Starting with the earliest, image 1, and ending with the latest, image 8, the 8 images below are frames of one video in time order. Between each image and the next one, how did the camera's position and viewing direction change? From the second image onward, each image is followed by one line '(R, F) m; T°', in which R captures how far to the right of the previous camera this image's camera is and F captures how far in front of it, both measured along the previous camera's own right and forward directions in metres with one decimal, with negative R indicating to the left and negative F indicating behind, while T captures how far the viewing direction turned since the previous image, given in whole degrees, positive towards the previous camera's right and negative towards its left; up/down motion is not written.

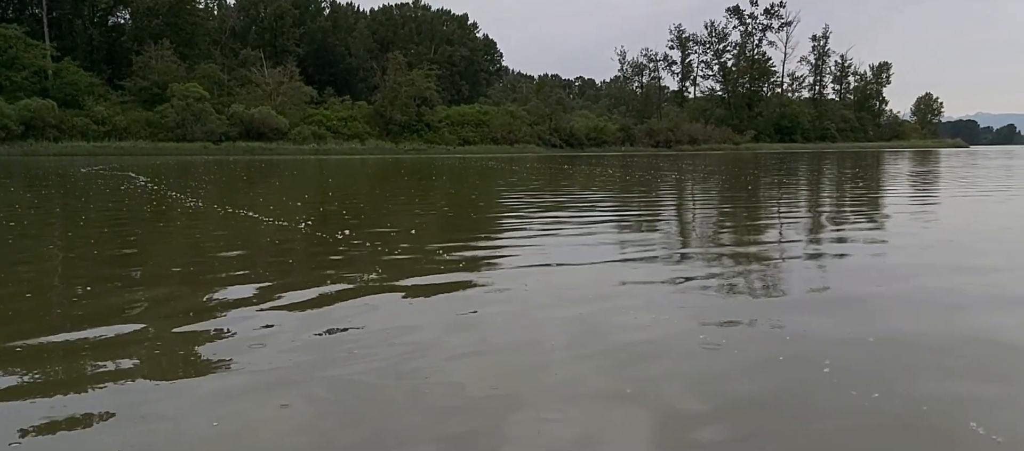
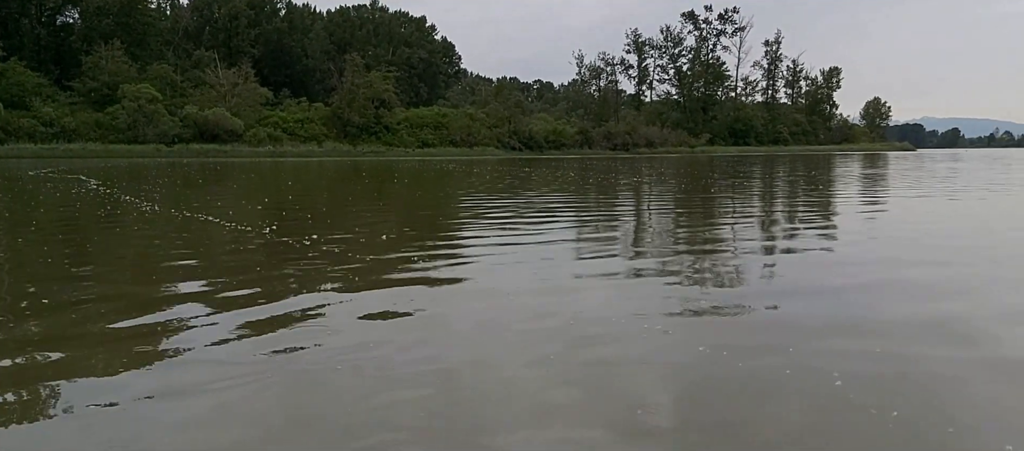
(0.0, -0.1) m; +3°
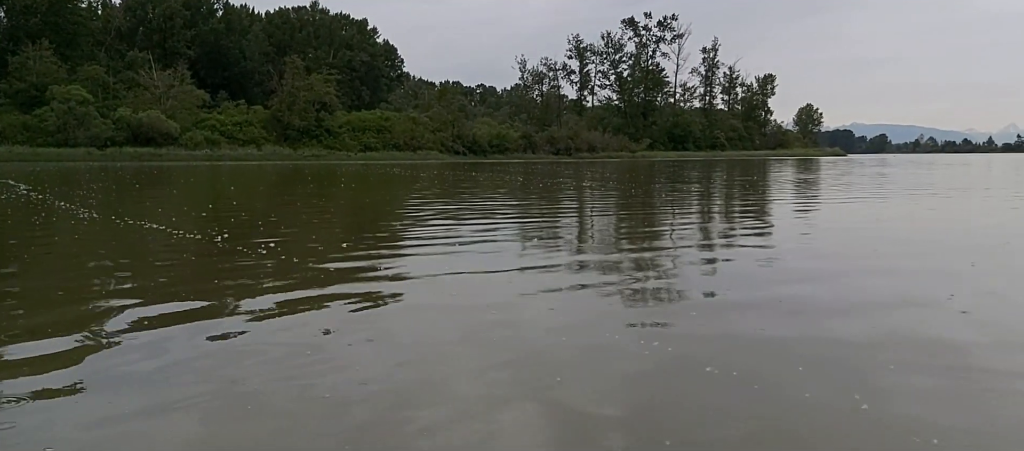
(-0.1, -0.2) m; +4°
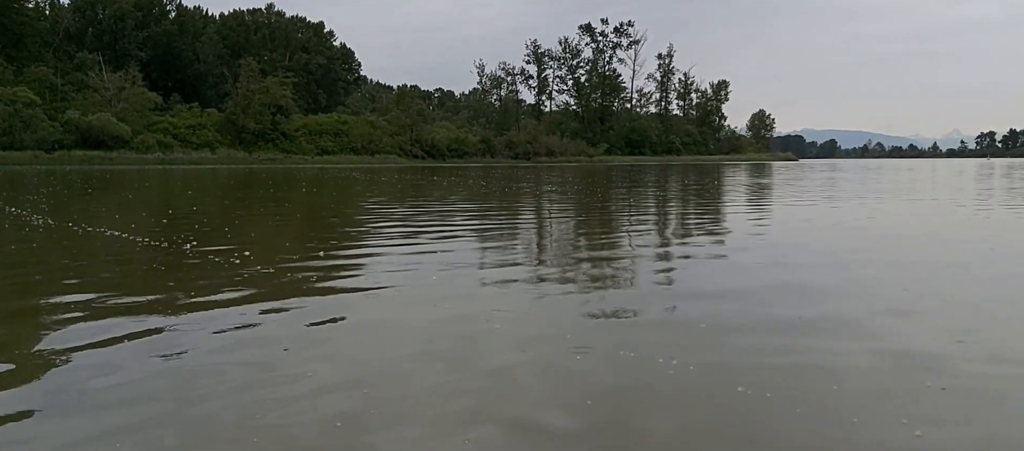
(0.0, -0.2) m; +3°
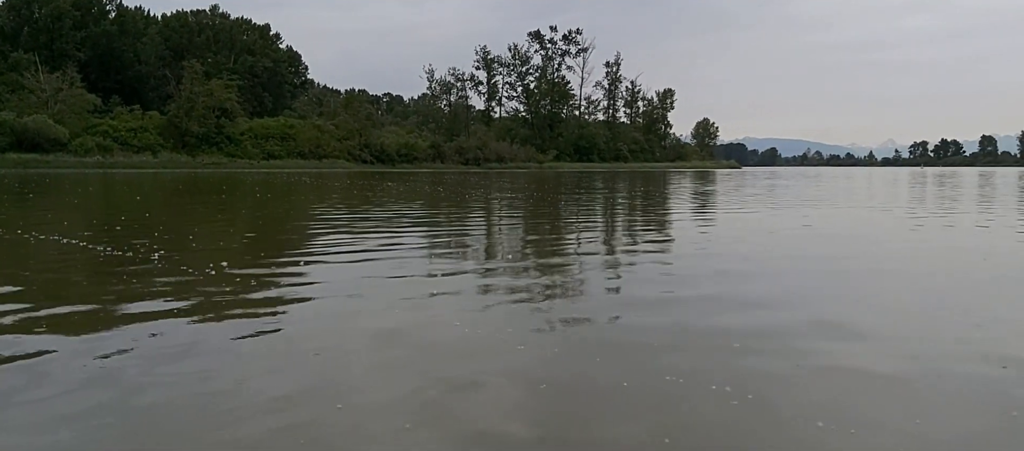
(-0.1, -0.3) m; +4°
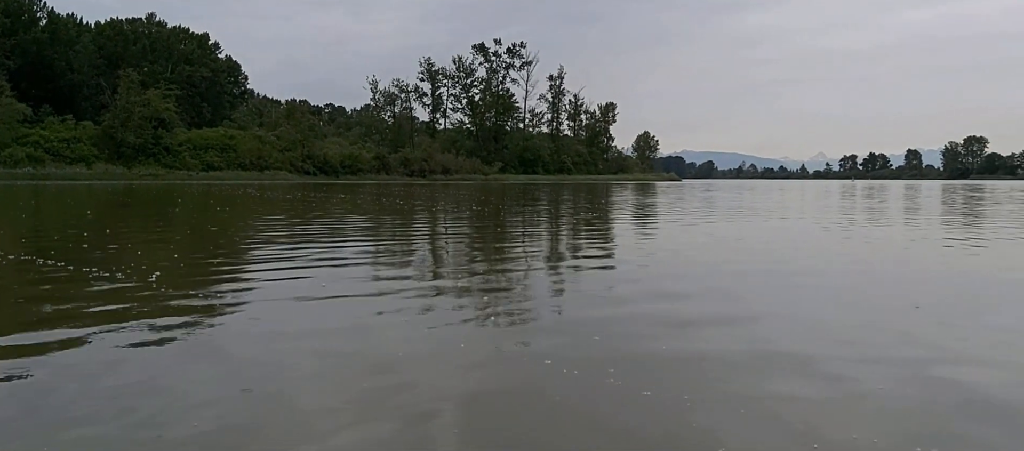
(-0.1, -0.4) m; +4°
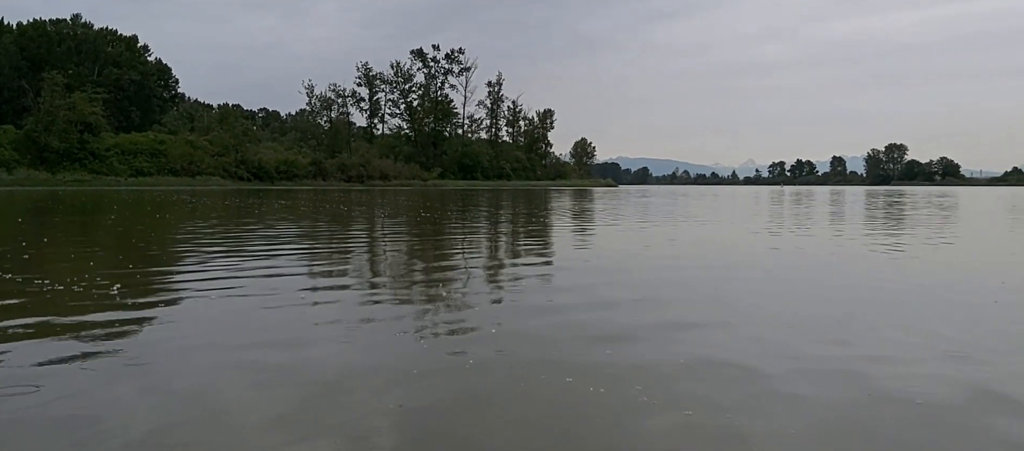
(0.0, -0.3) m; +4°
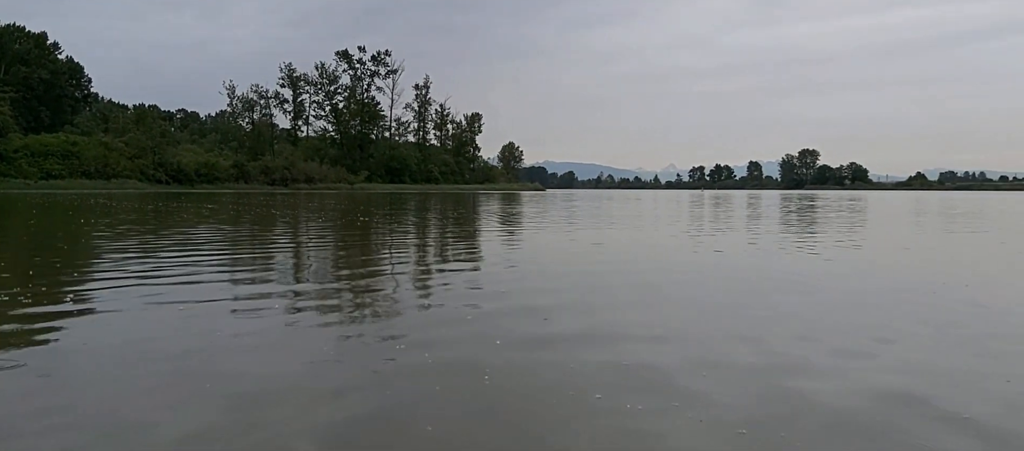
(-0.1, -0.6) m; +5°
